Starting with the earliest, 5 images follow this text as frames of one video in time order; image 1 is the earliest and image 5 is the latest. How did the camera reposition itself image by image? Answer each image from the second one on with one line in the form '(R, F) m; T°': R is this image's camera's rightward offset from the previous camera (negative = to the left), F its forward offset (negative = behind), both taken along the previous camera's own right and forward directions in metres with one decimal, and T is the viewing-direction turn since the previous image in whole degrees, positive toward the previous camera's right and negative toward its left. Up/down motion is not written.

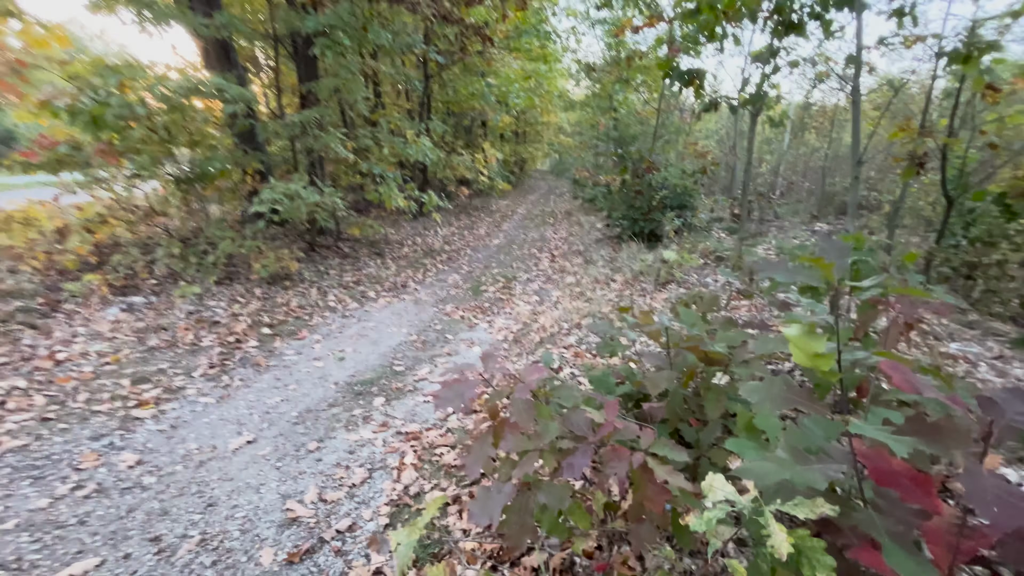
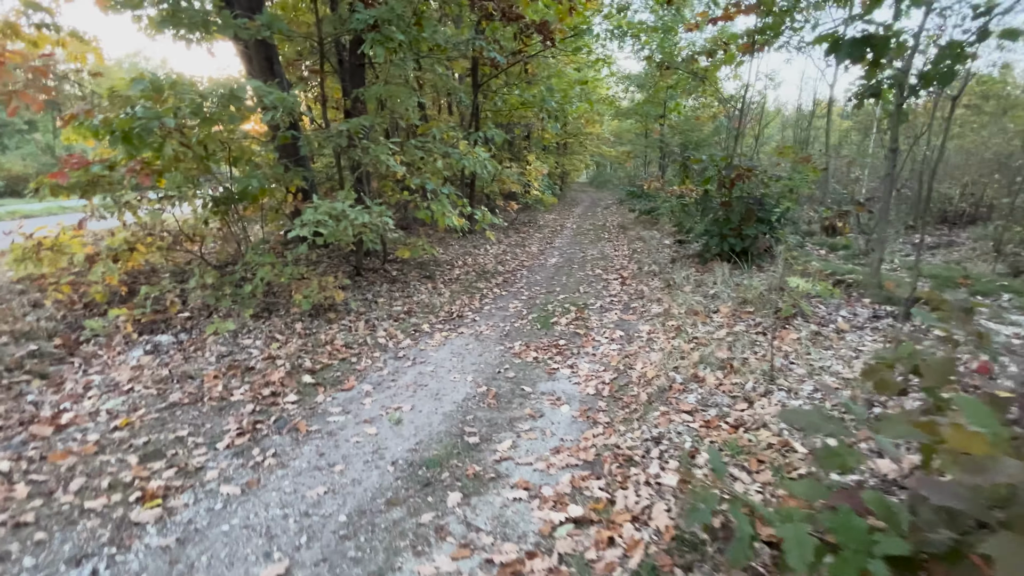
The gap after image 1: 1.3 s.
(-0.6, +1.1) m; -4°
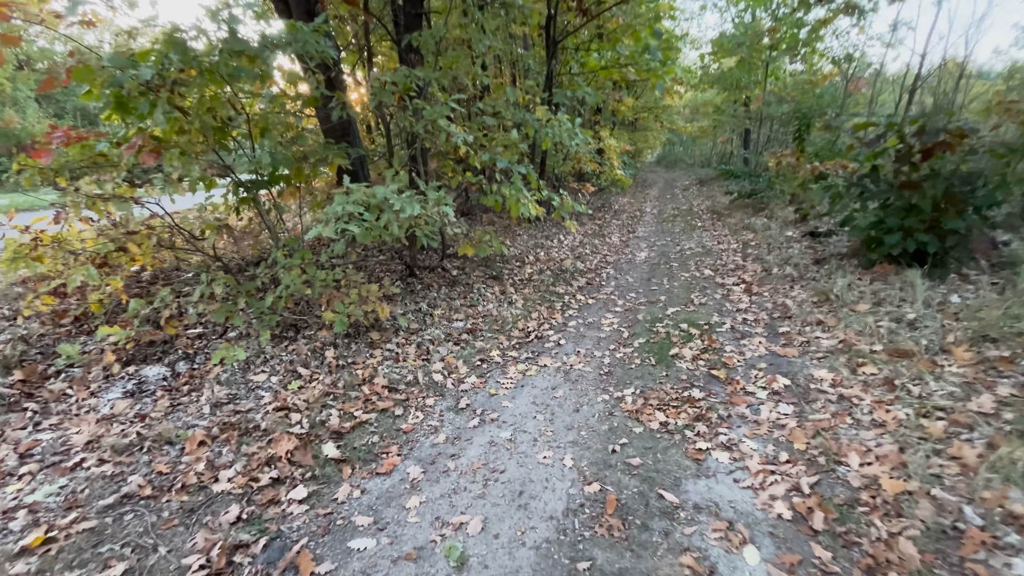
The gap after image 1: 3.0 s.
(-0.5, +1.8) m; -7°
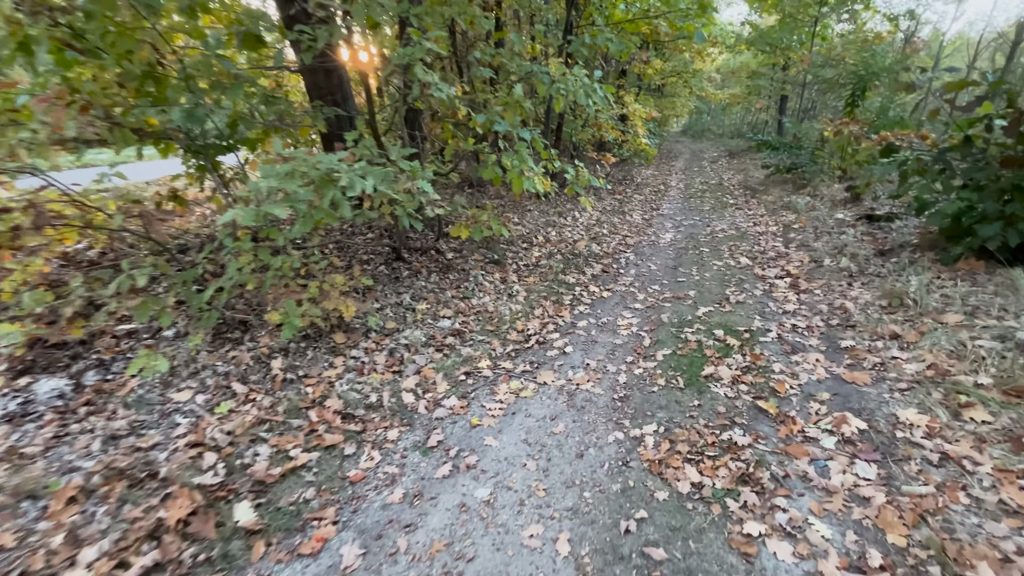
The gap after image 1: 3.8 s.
(+0.2, +1.0) m; -2°
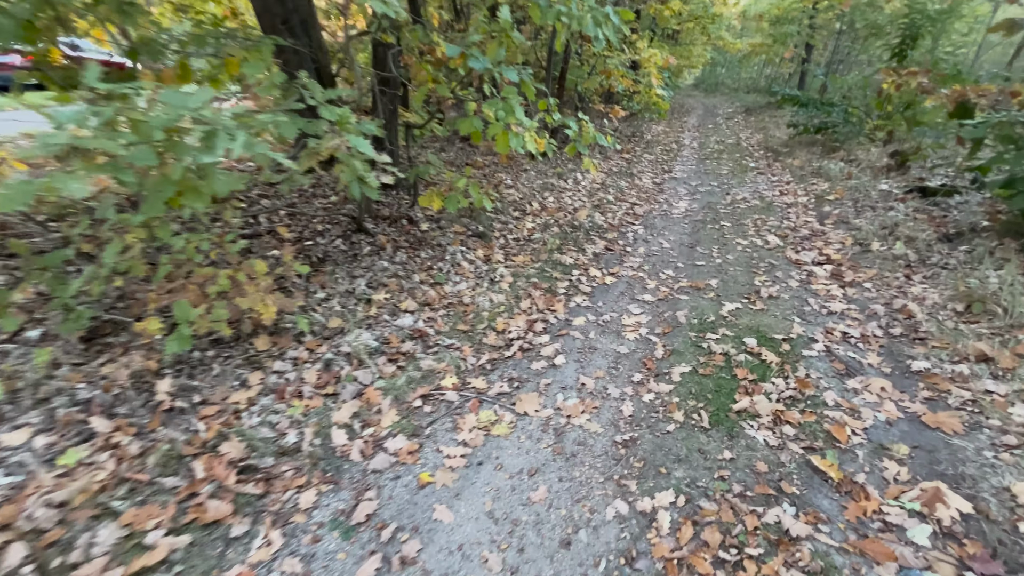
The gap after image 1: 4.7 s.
(+0.2, +1.0) m; 0°
